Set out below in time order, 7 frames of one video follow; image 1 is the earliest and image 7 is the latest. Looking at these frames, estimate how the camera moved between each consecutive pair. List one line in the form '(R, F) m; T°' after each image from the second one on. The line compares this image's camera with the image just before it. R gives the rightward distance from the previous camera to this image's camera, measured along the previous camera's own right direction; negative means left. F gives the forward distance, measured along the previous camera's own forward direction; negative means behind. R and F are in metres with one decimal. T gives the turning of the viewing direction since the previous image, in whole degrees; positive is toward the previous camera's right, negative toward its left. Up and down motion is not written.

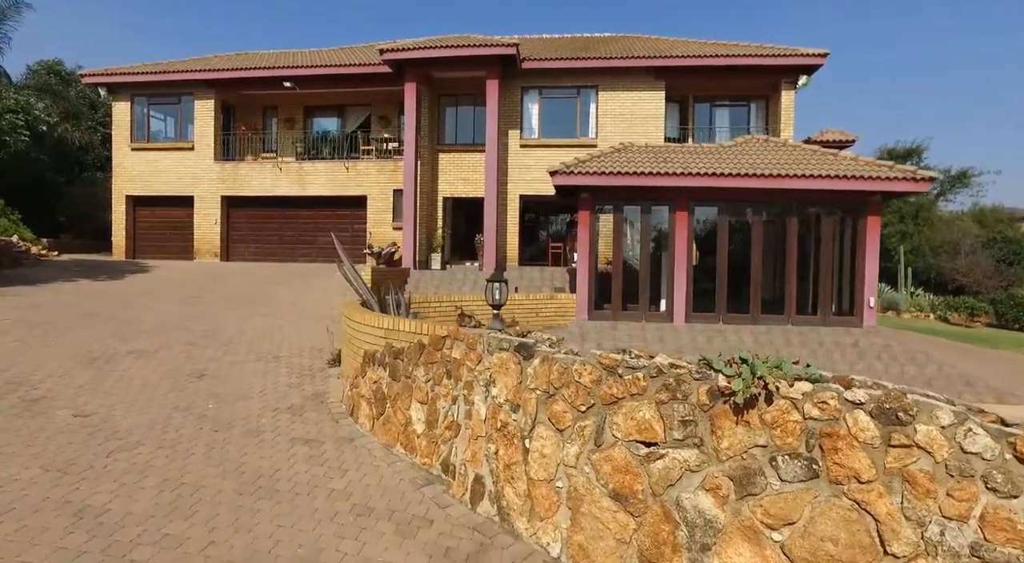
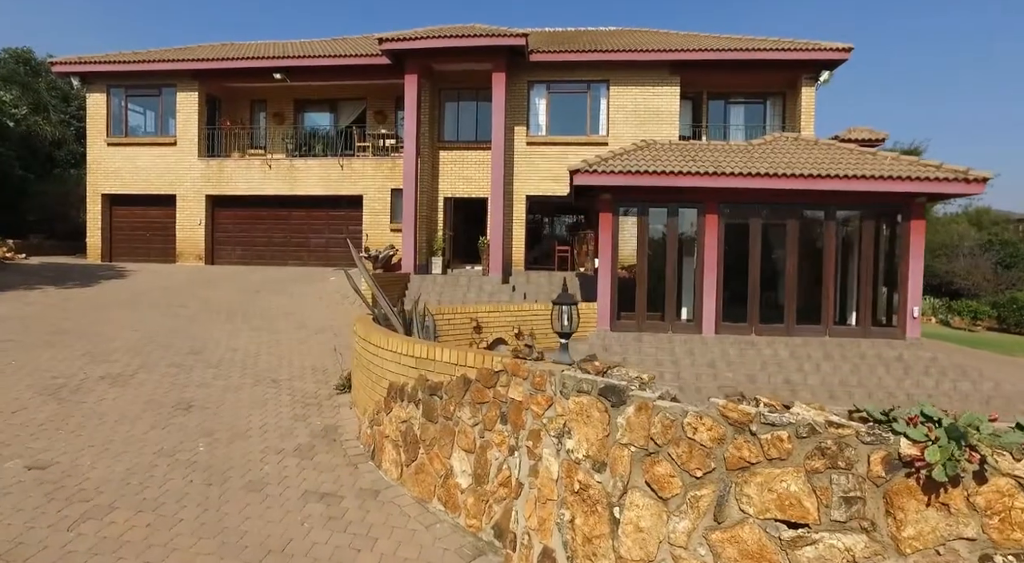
(-0.6, +1.0) m; +1°
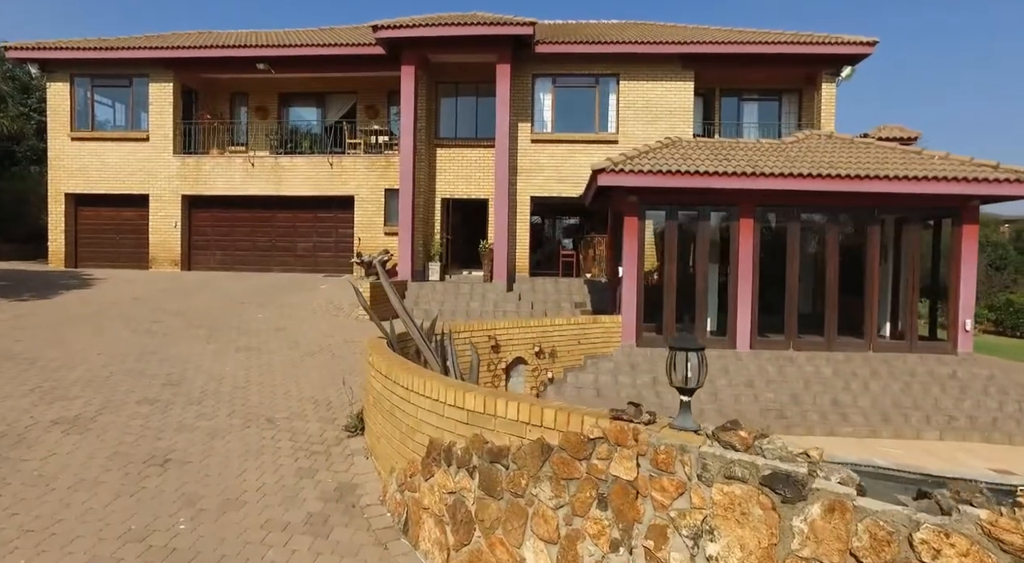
(-0.6, +1.1) m; +2°
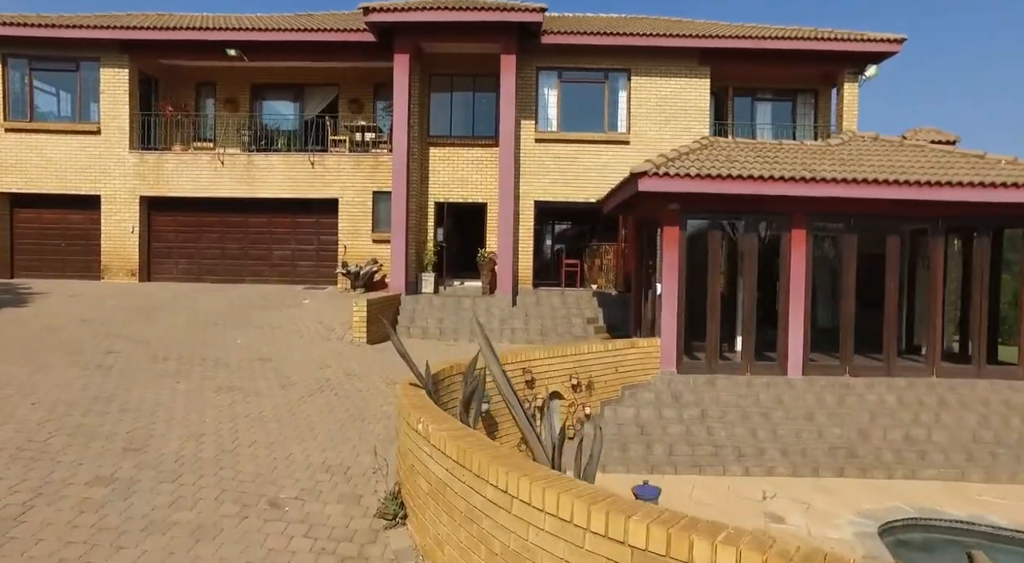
(-0.9, +1.4) m; +3°
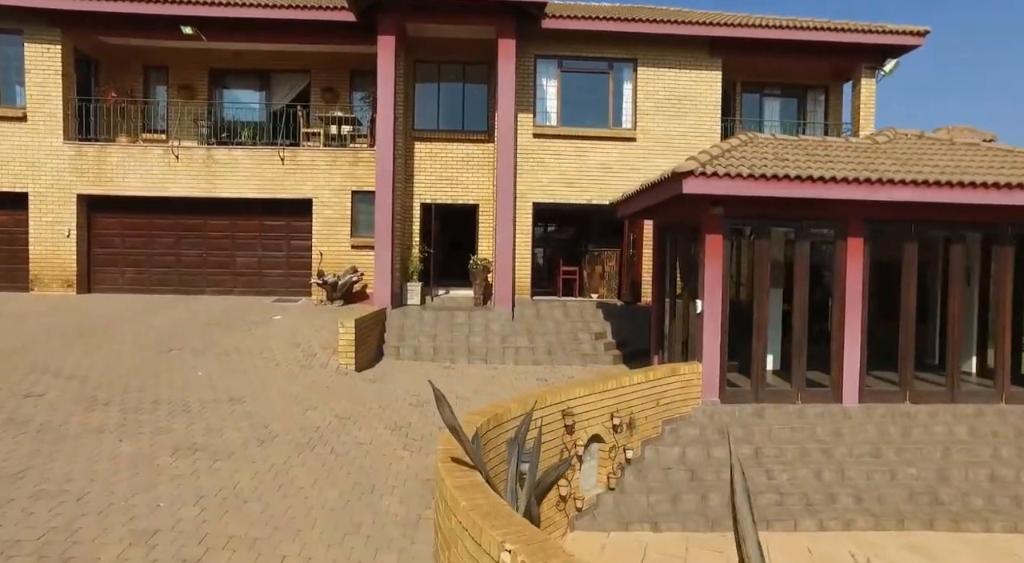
(-0.7, +1.4) m; +4°
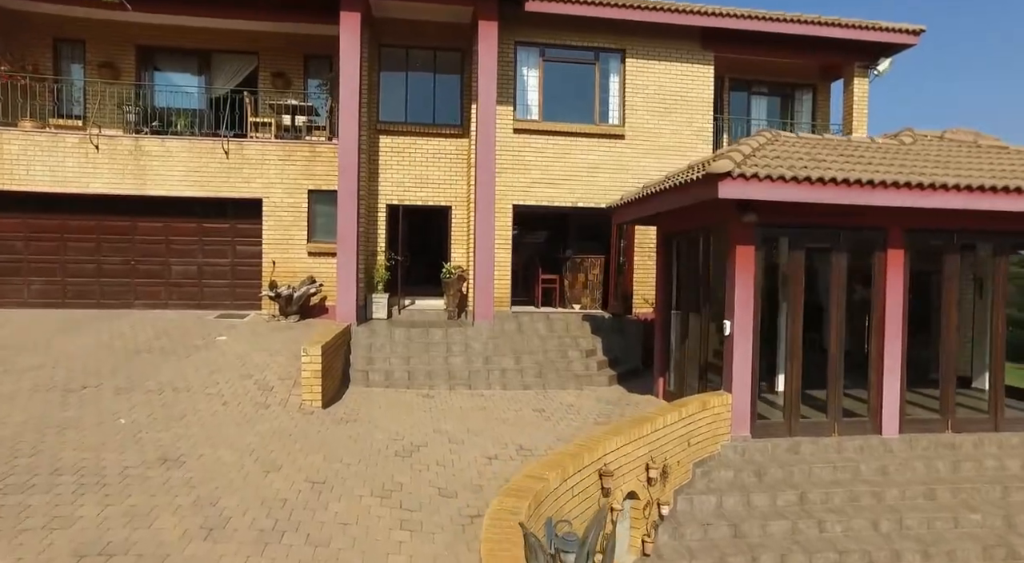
(-0.6, +1.3) m; +5°
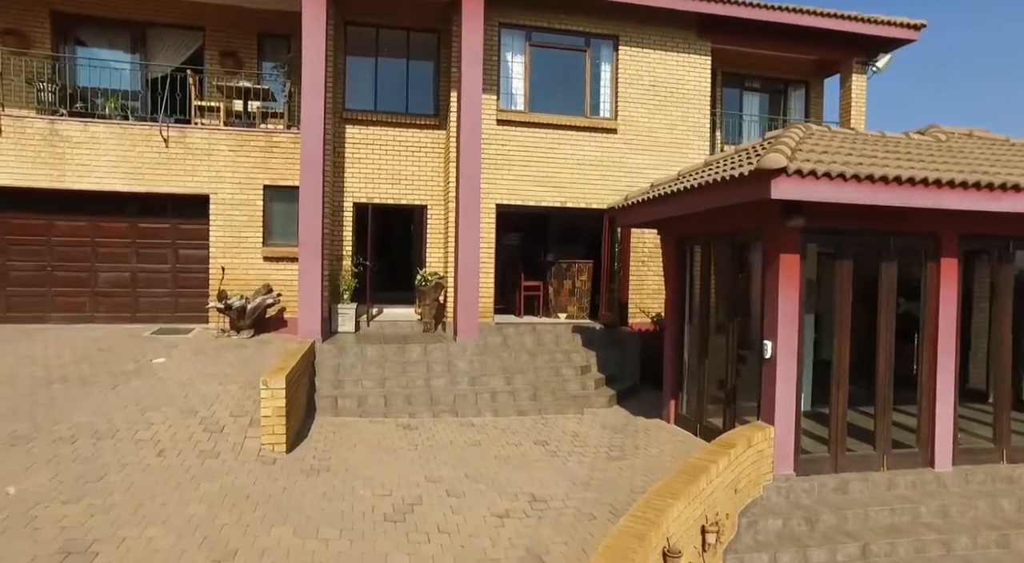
(-0.5, +1.2) m; +4°
